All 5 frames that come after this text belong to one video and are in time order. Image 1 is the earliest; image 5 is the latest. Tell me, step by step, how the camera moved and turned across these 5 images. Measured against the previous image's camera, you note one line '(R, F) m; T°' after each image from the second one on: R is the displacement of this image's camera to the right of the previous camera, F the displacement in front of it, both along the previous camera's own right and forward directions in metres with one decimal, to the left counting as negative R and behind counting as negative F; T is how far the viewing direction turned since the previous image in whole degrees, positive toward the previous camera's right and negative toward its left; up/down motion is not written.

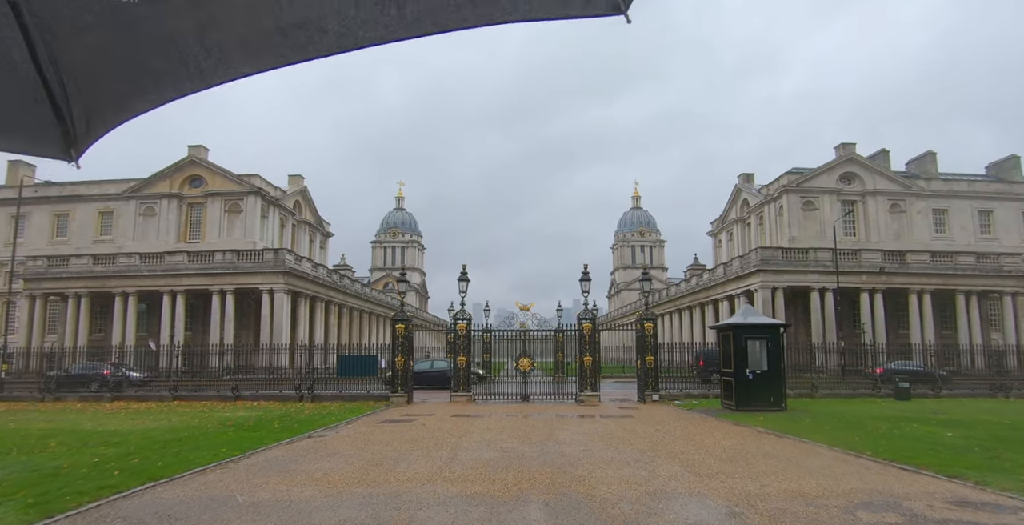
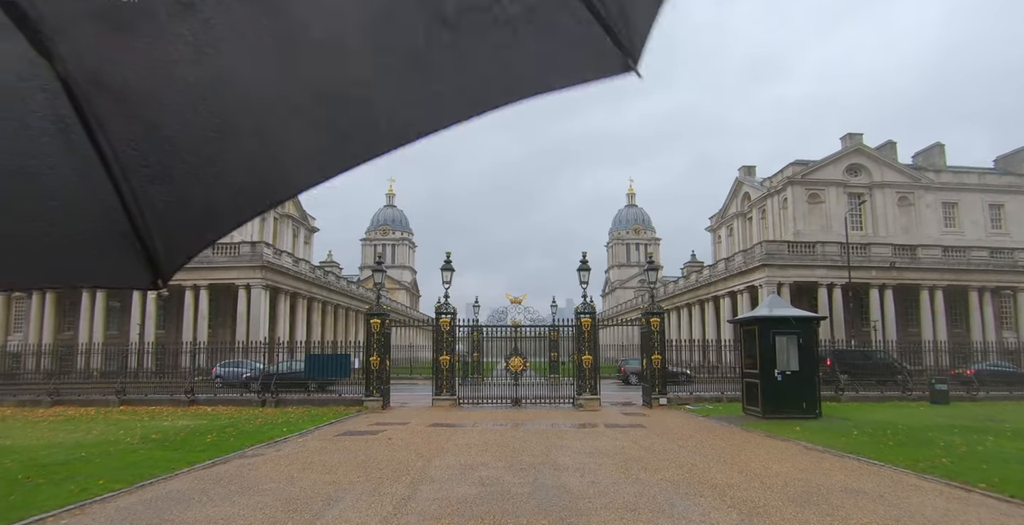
(+0.1, +2.6) m; +1°
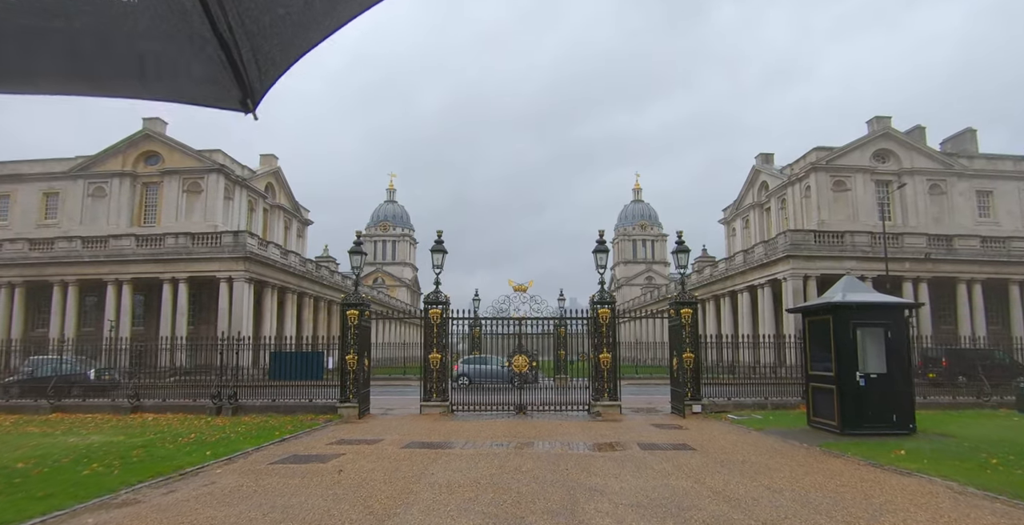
(0.0, +3.4) m; 0°
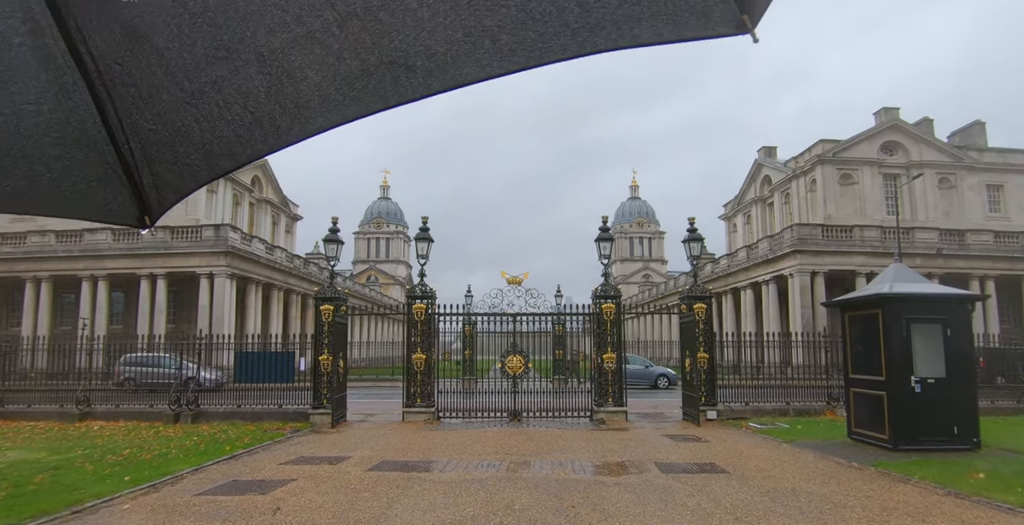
(+0.1, +1.9) m; 0°
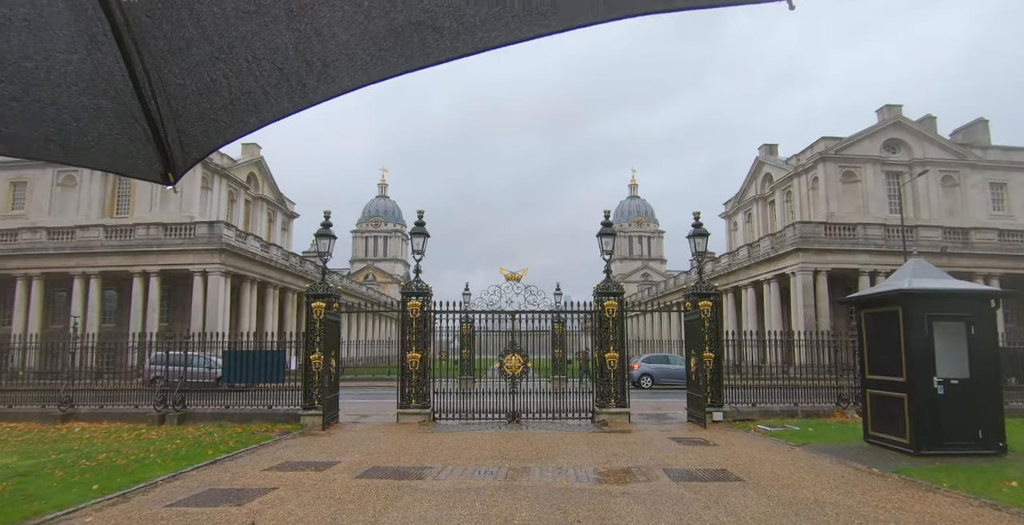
(0.0, +0.6) m; 0°
